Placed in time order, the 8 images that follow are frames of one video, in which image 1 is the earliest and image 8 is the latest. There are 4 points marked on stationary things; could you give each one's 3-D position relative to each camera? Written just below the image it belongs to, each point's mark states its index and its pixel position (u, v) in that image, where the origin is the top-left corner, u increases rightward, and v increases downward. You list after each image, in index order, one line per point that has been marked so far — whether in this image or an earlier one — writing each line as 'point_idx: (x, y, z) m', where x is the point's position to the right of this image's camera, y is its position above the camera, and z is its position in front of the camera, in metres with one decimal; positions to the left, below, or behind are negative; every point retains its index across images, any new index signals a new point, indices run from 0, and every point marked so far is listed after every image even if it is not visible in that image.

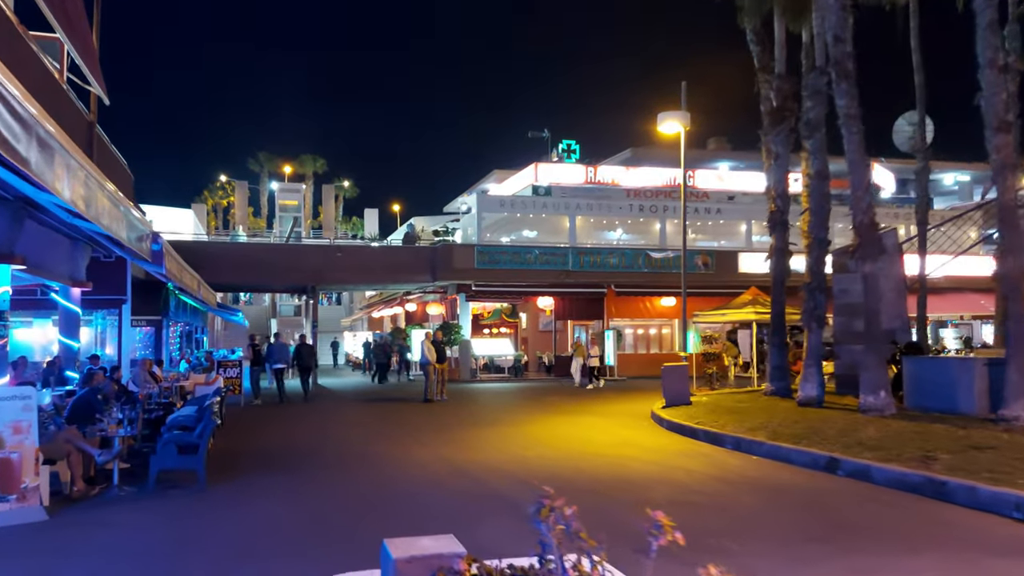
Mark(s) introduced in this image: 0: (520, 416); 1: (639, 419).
0: (+0.2, -2.9, +18.3) m
1: (+2.7, -2.8, +17.3) m
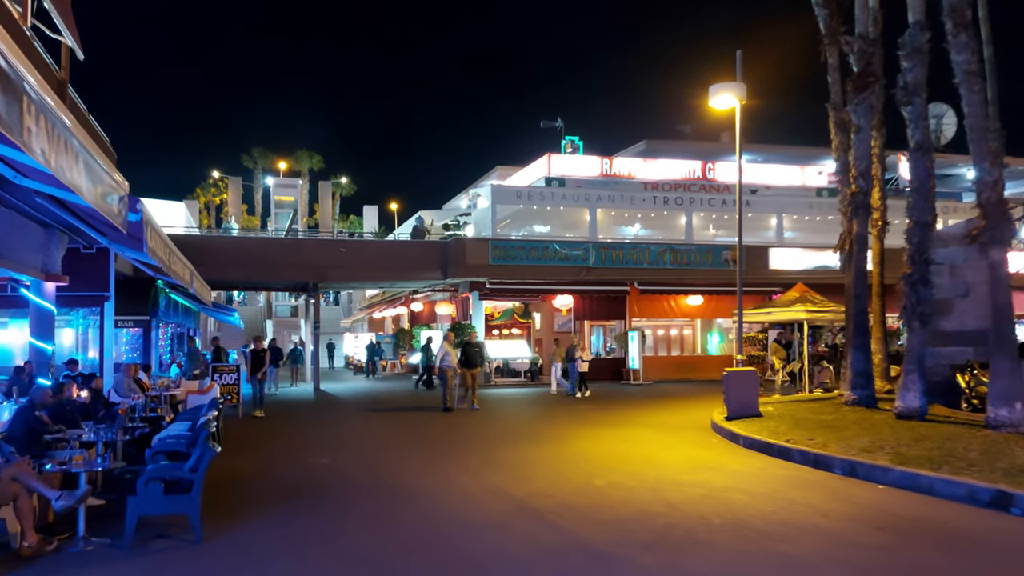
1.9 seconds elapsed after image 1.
0: (+1.0, -2.8, +16.0) m
1: (+3.5, -2.6, +15.0) m
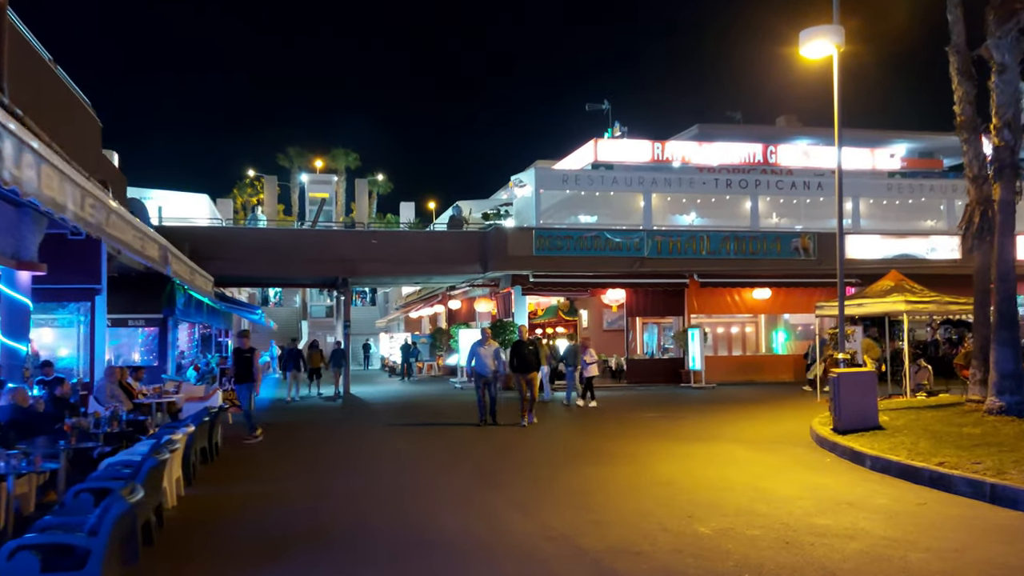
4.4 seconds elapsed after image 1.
0: (+1.9, -2.6, +13.2) m
1: (+4.4, -2.4, +12.0) m
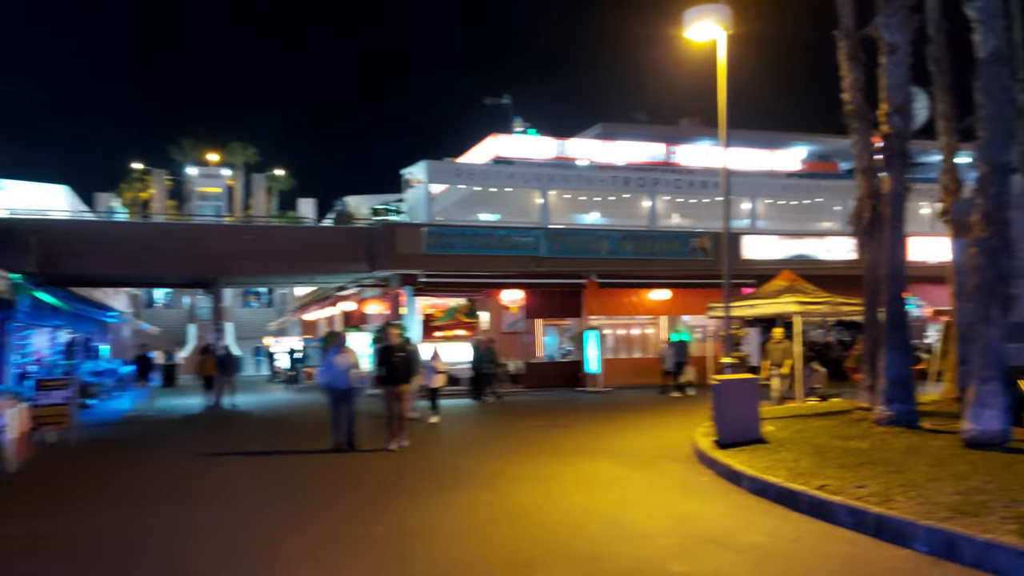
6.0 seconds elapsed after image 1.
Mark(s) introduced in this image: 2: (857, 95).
0: (-0.3, -2.6, +11.7) m
1: (+2.3, -2.4, +10.8) m
2: (+5.5, +3.1, +12.9) m
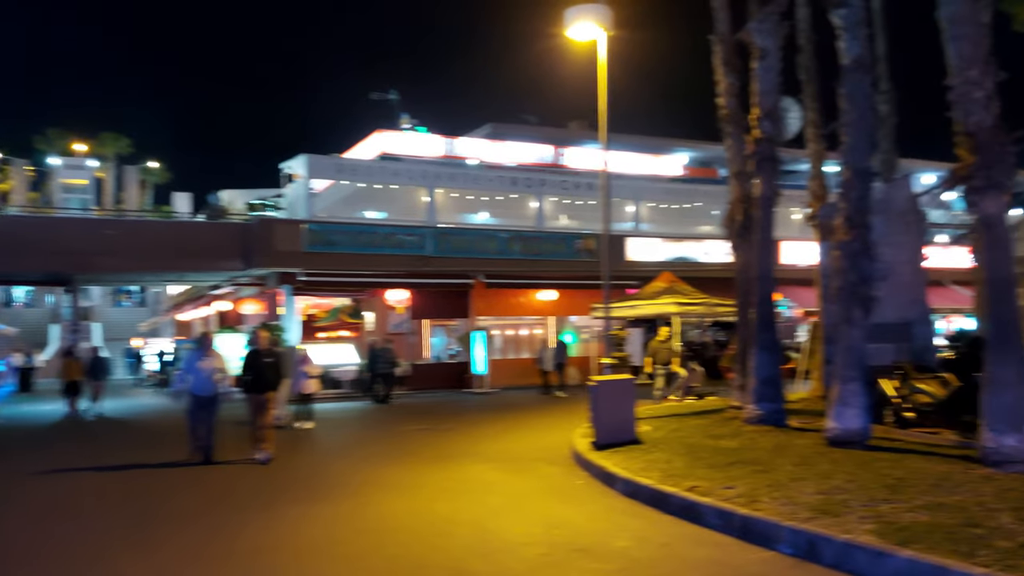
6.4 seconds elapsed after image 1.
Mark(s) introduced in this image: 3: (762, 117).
0: (-2.0, -2.6, +11.2) m
1: (+0.7, -2.4, +10.7) m
2: (+3.5, +3.0, +13.2) m
3: (+3.7, +2.5, +12.1) m
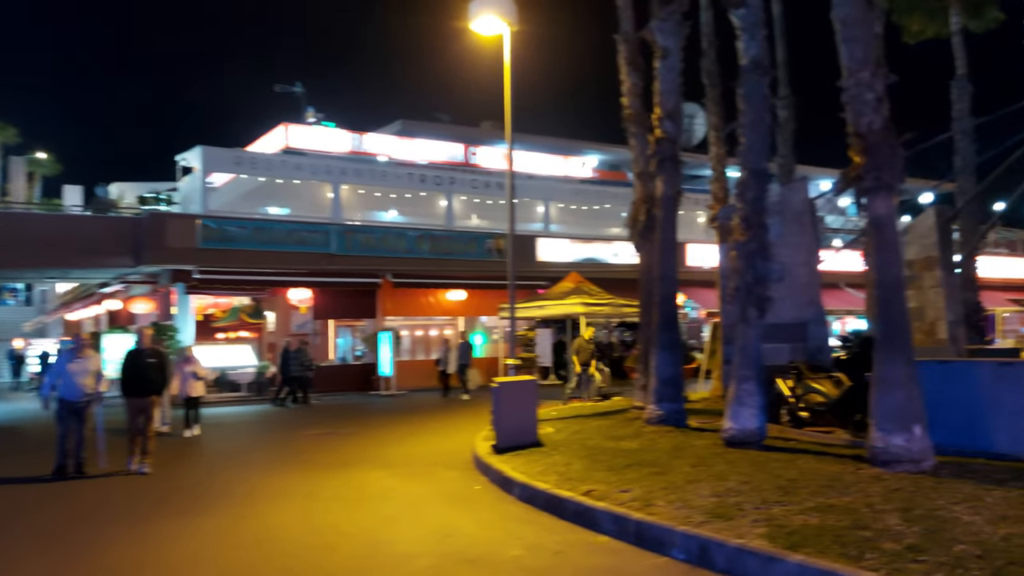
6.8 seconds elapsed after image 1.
0: (-3.4, -2.5, +10.6) m
1: (-0.7, -2.3, +10.3) m
2: (+2.0, +3.0, +13.1) m
3: (+2.2, +2.5, +12.0) m
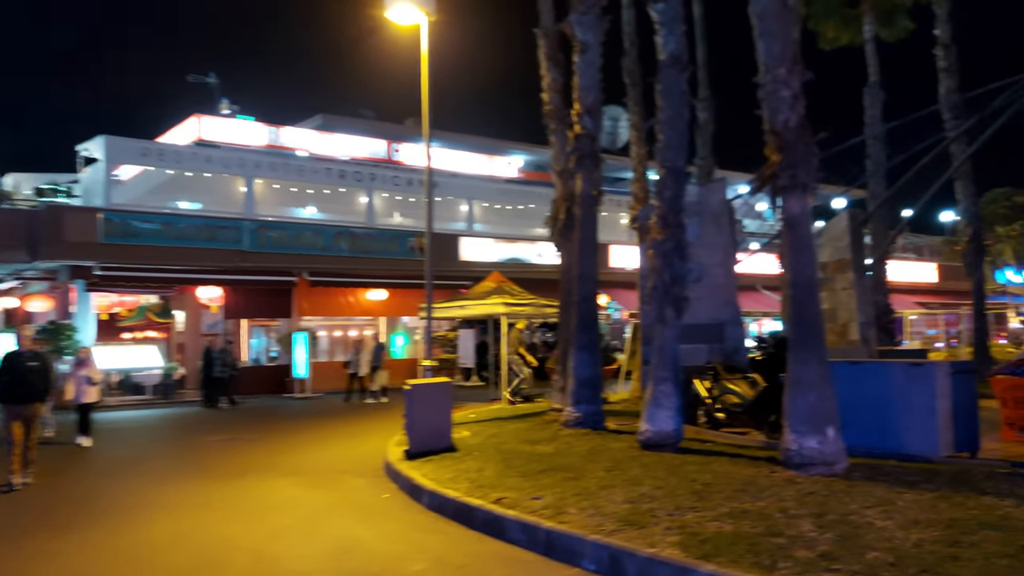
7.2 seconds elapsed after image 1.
0: (-4.5, -2.5, +9.8) m
1: (-1.7, -2.3, +9.9) m
2: (+0.7, +3.0, +12.9) m
3: (+1.0, +2.5, +11.8) m
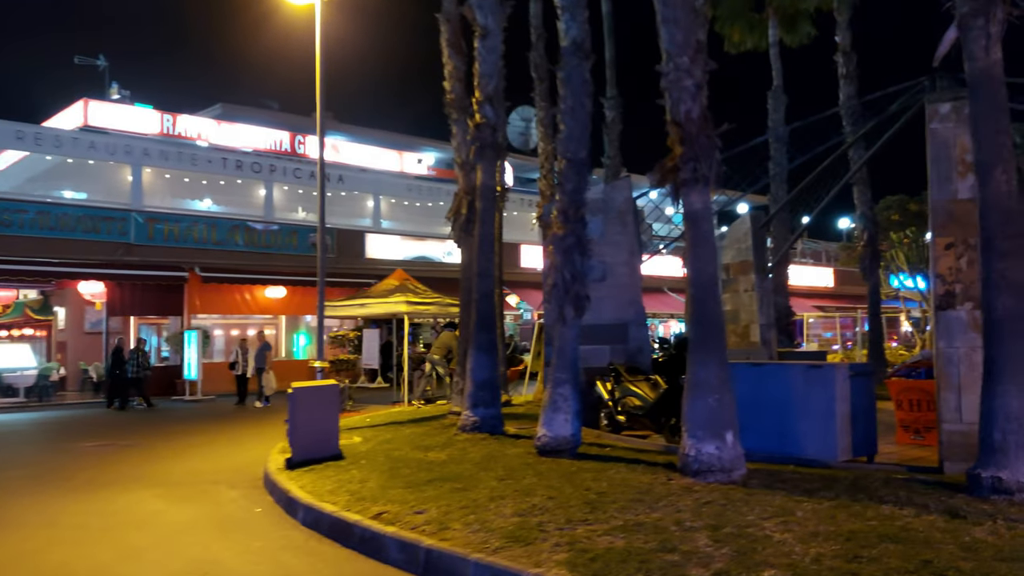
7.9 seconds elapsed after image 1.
0: (-5.7, -2.4, +8.8) m
1: (-3.0, -2.3, +9.1) m
2: (-0.8, +3.1, +12.3) m
3: (-0.4, +2.6, +11.3) m
